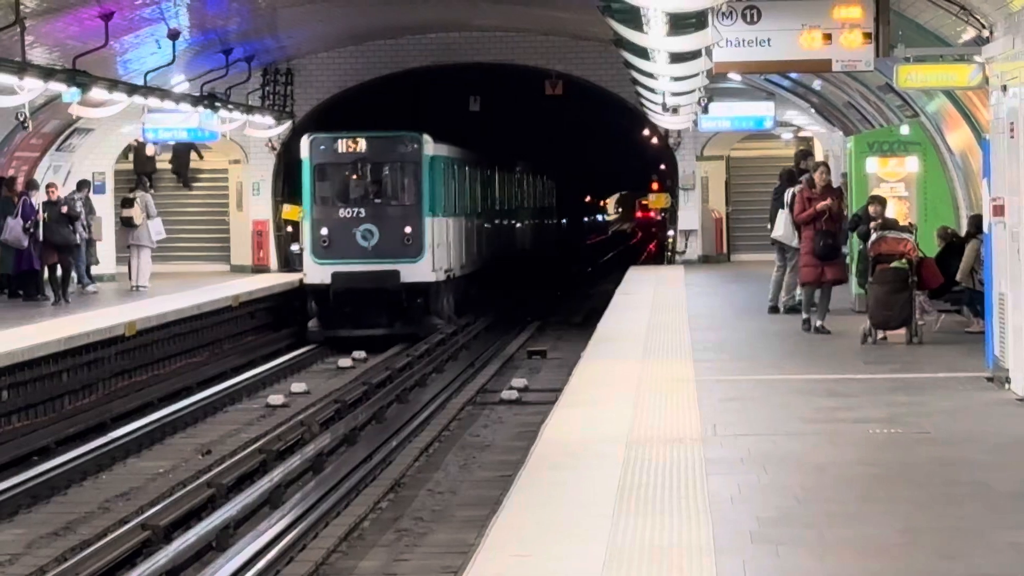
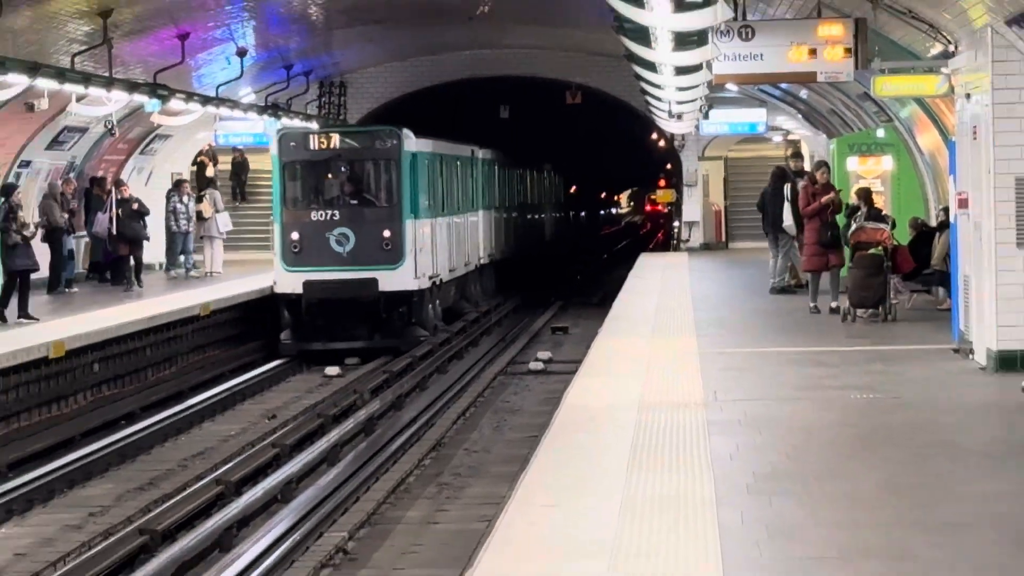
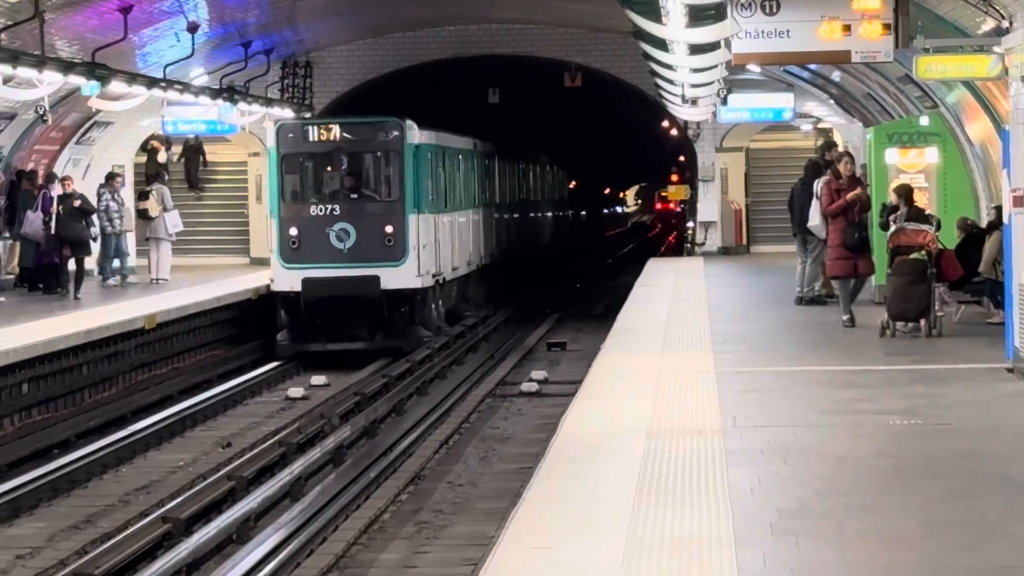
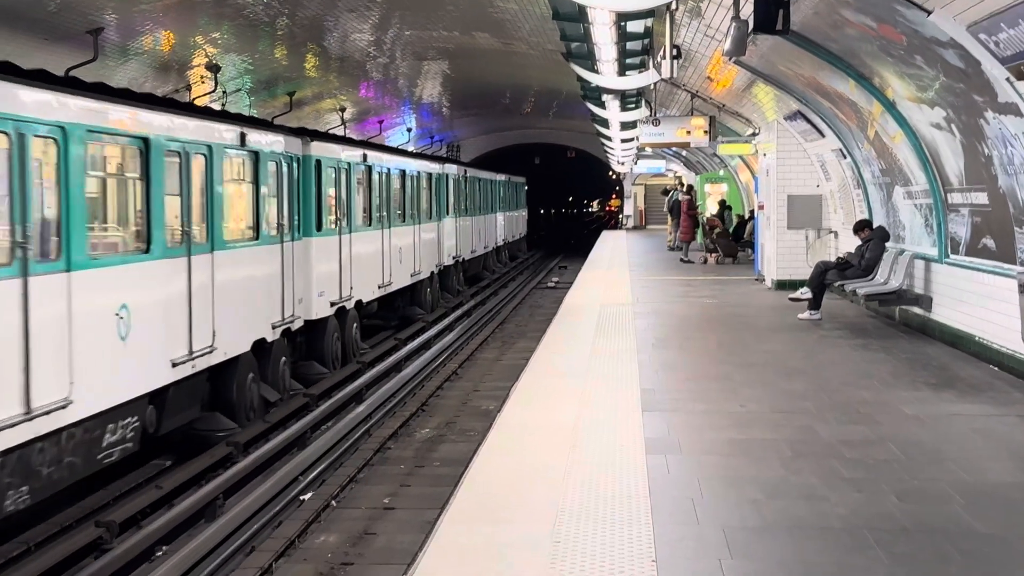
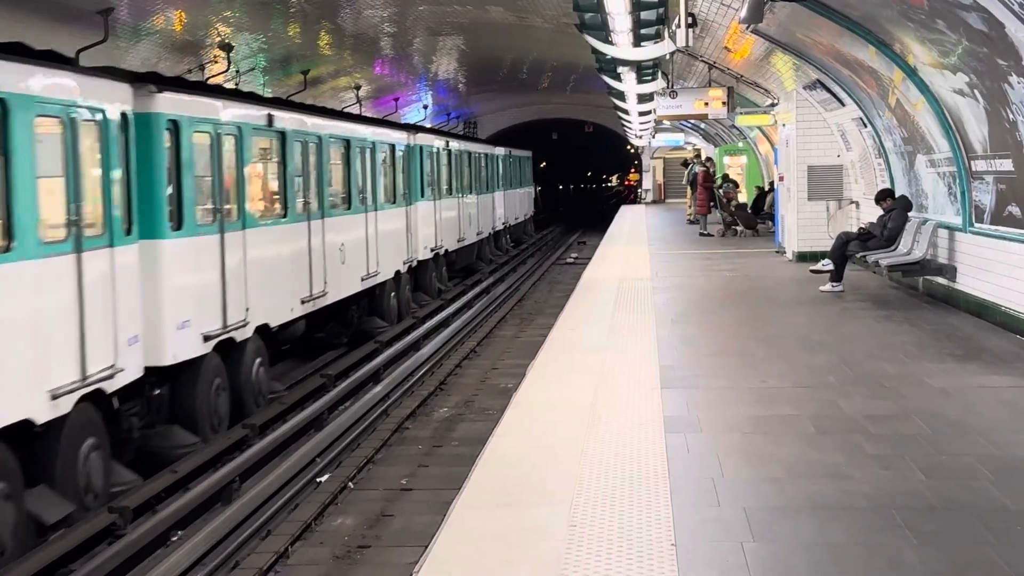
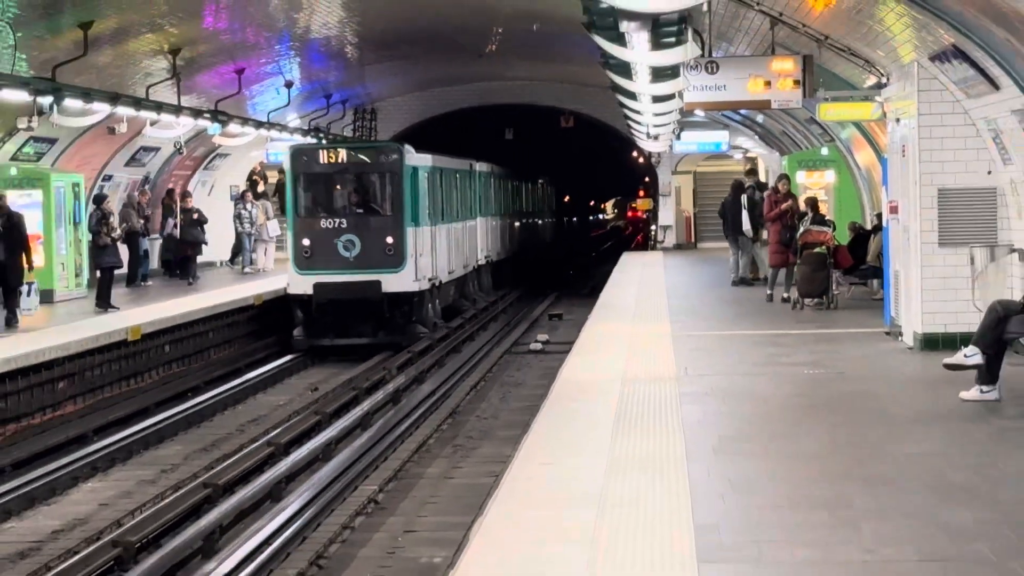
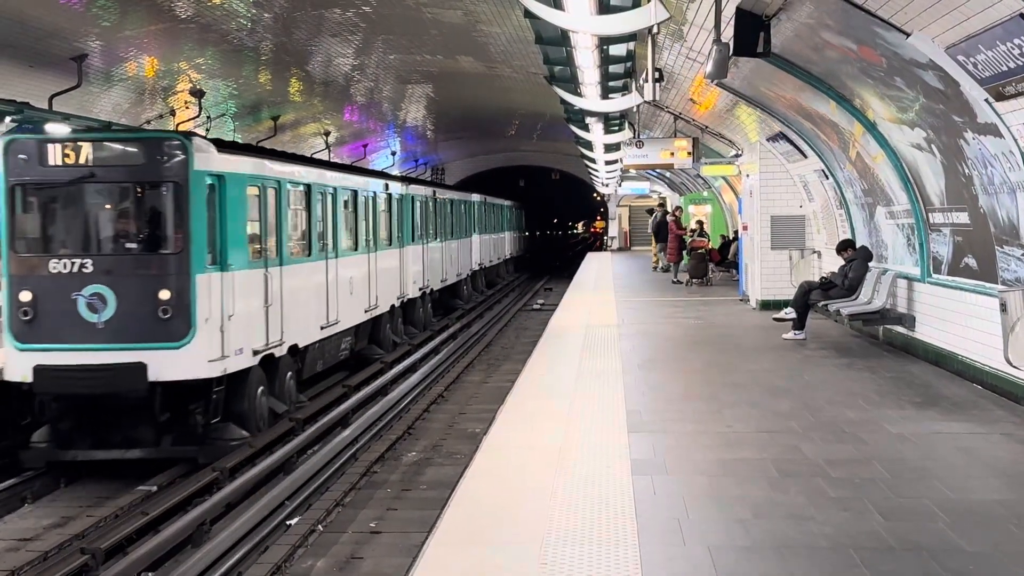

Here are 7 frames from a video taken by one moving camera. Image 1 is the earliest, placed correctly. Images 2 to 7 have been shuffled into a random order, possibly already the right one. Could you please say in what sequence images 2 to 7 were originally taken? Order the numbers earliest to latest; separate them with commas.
3, 2, 6, 7, 4, 5
